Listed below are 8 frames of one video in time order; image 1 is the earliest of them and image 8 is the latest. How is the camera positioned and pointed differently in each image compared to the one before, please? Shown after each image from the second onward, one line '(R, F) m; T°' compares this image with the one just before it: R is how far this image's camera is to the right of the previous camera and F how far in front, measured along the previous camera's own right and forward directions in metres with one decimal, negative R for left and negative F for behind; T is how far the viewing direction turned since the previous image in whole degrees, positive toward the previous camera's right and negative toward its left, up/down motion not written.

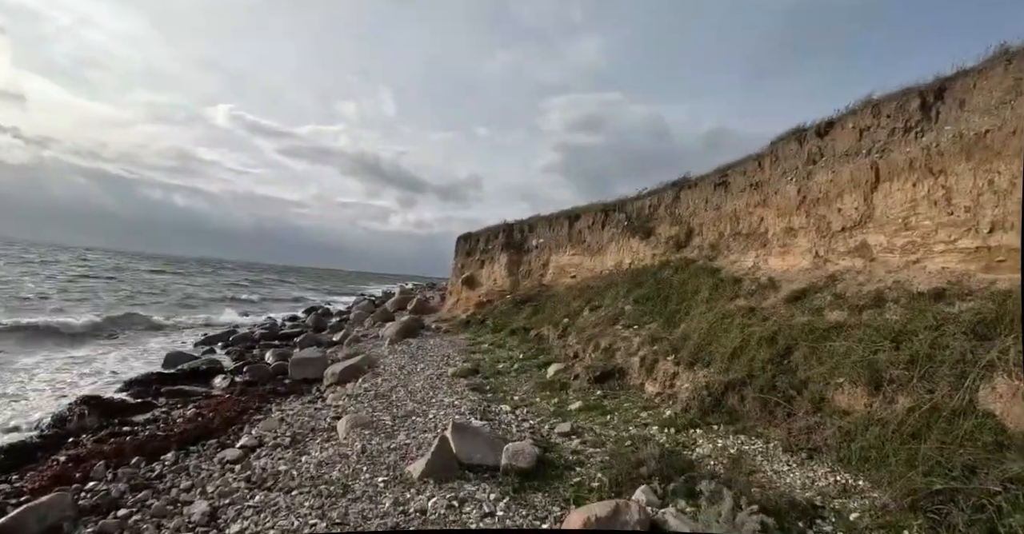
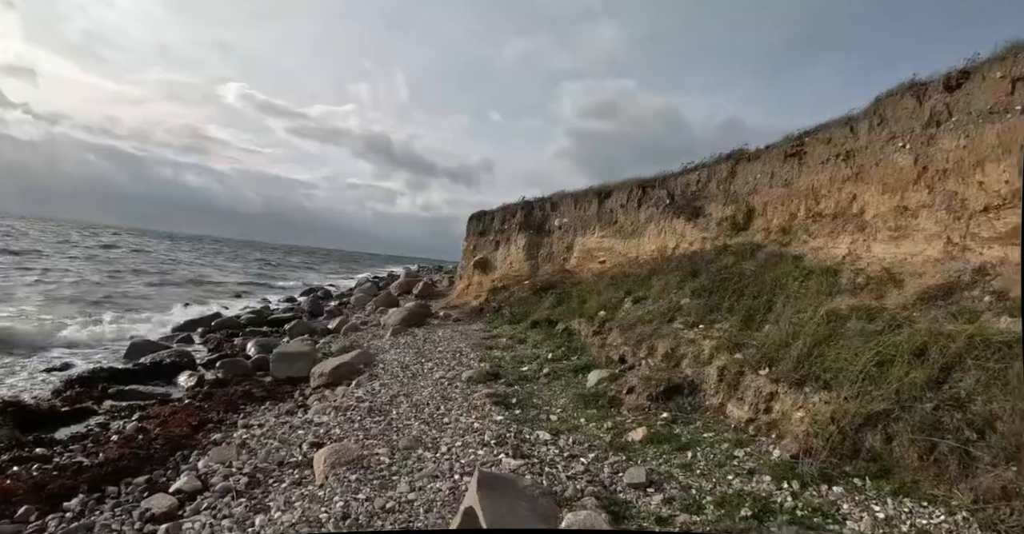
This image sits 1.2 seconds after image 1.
(-0.5, +2.4) m; -1°
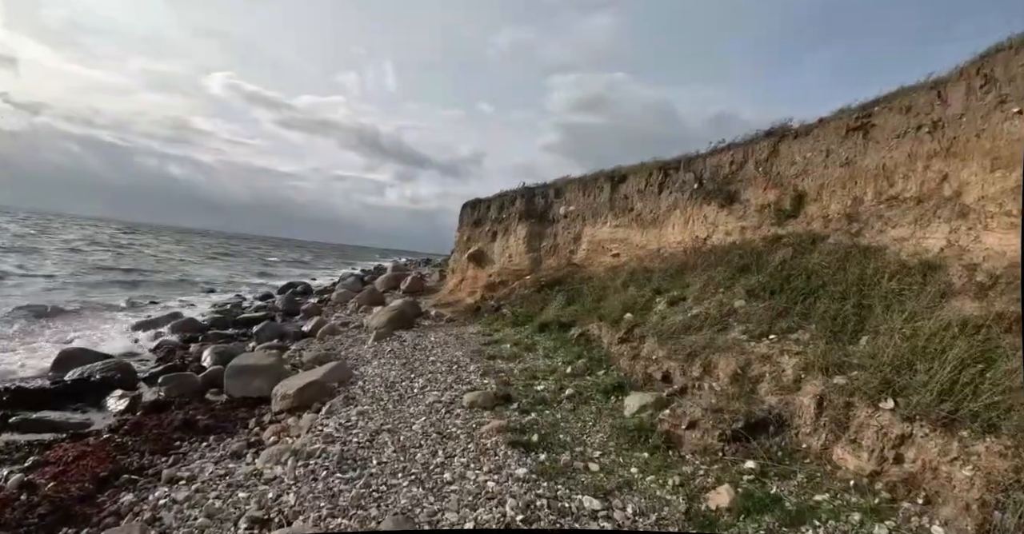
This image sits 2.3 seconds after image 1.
(-0.4, +2.1) m; +1°
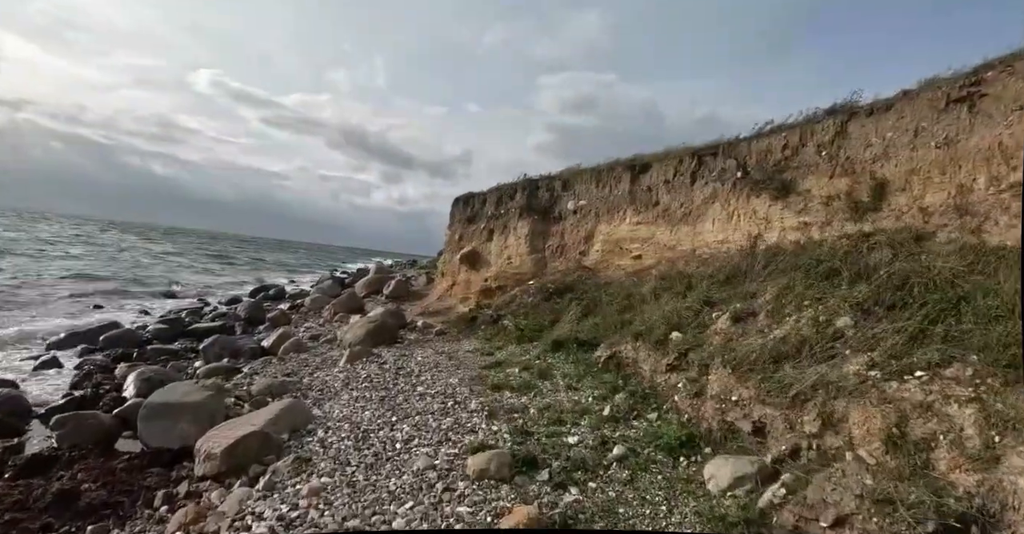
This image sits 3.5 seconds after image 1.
(-0.4, +2.3) m; +2°
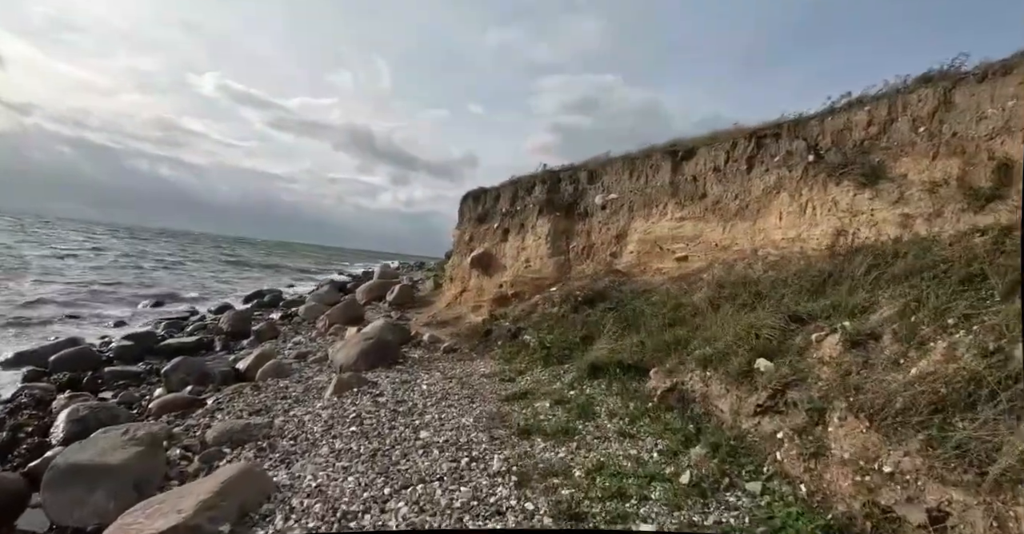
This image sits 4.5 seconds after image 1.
(-0.3, +1.9) m; -1°
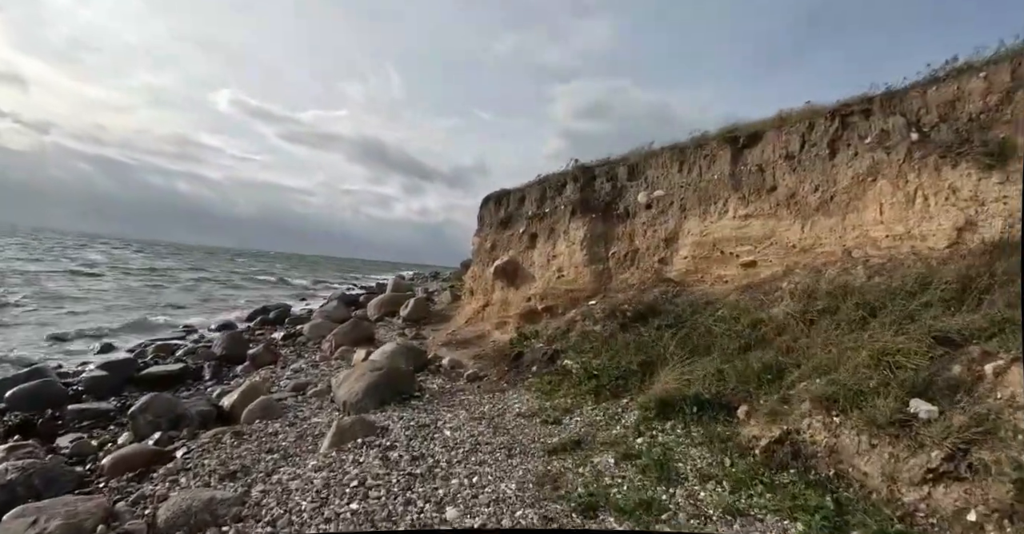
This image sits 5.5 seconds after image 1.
(-0.3, +1.6) m; -1°
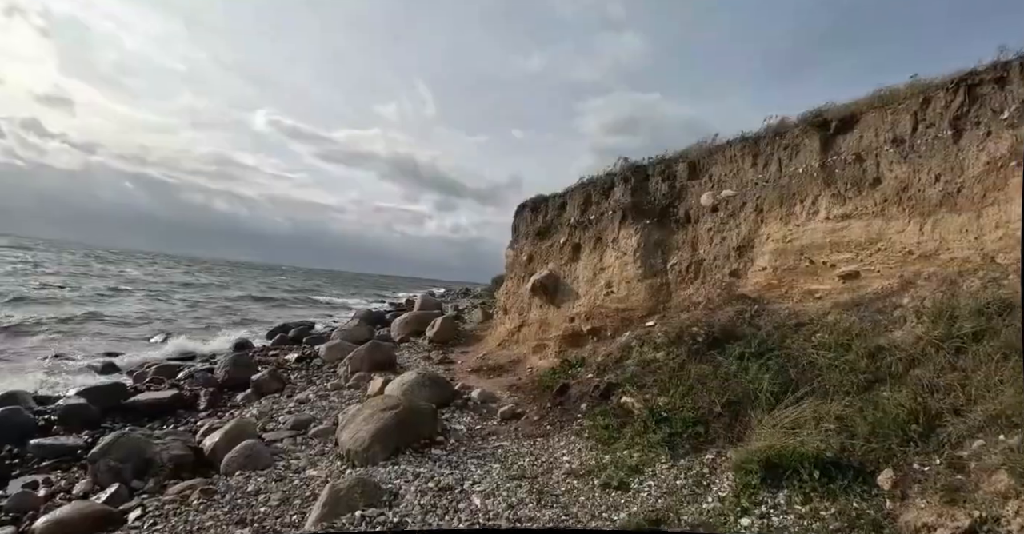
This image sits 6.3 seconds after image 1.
(-0.2, +1.5) m; -3°
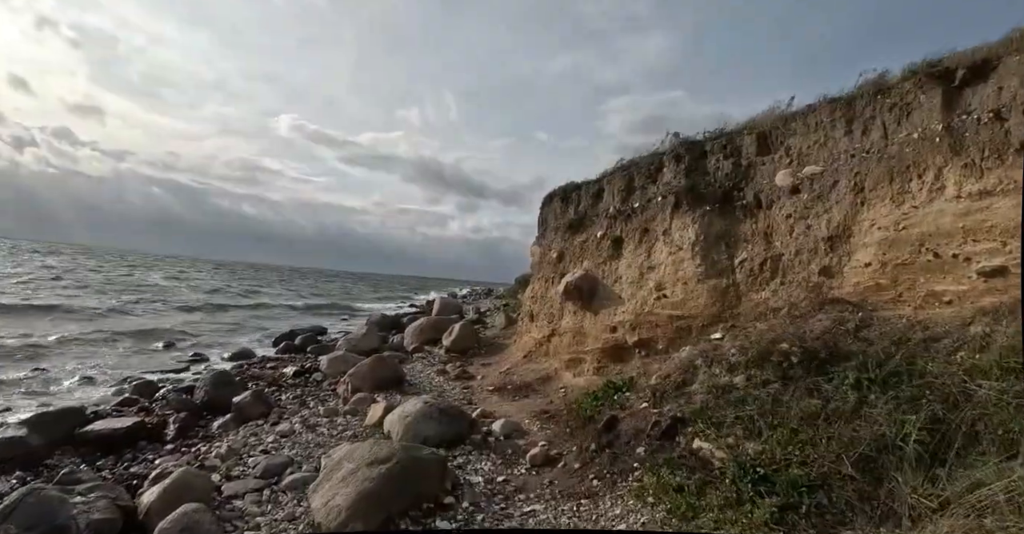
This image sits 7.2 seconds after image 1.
(-0.1, +1.6) m; -2°
